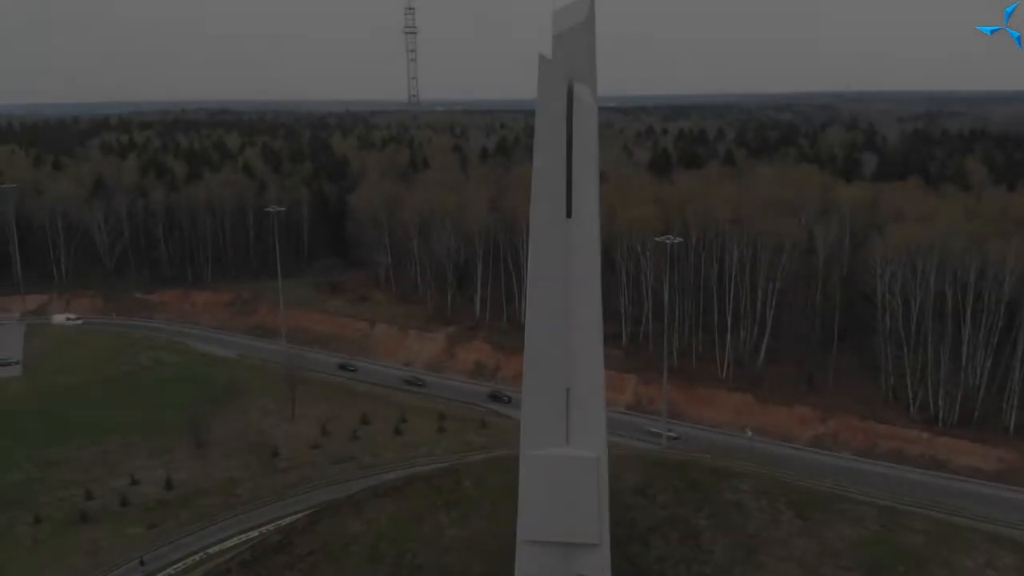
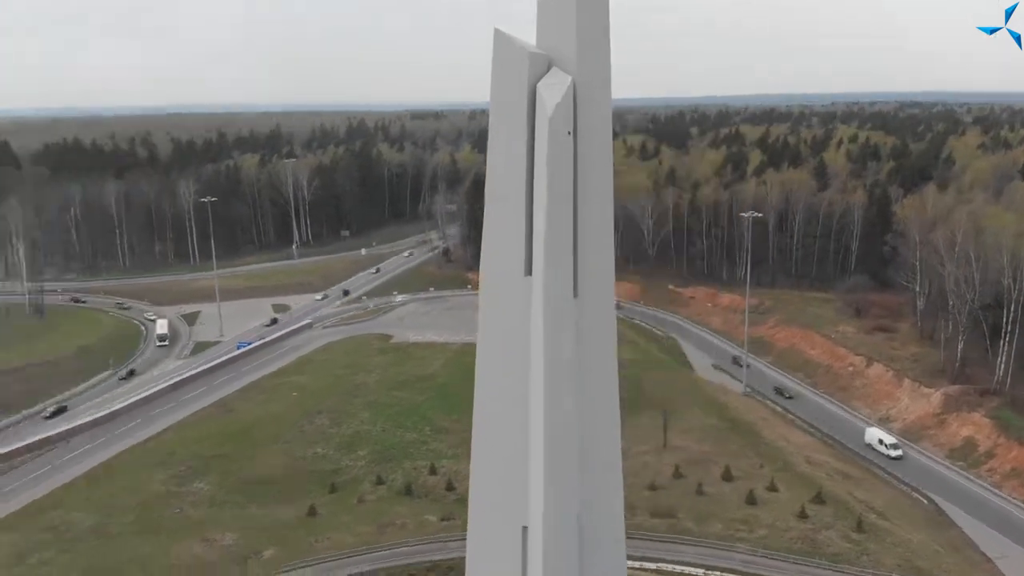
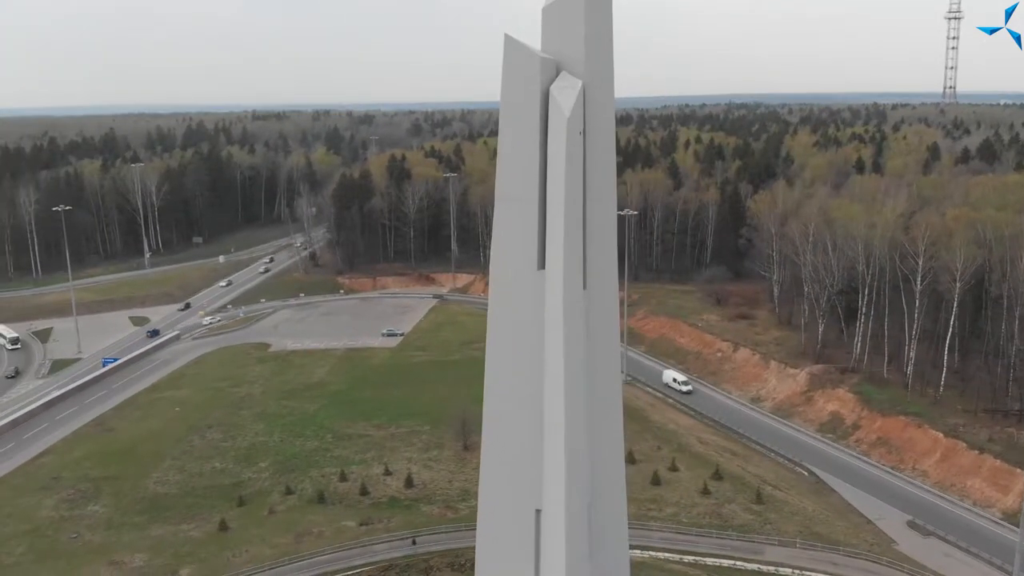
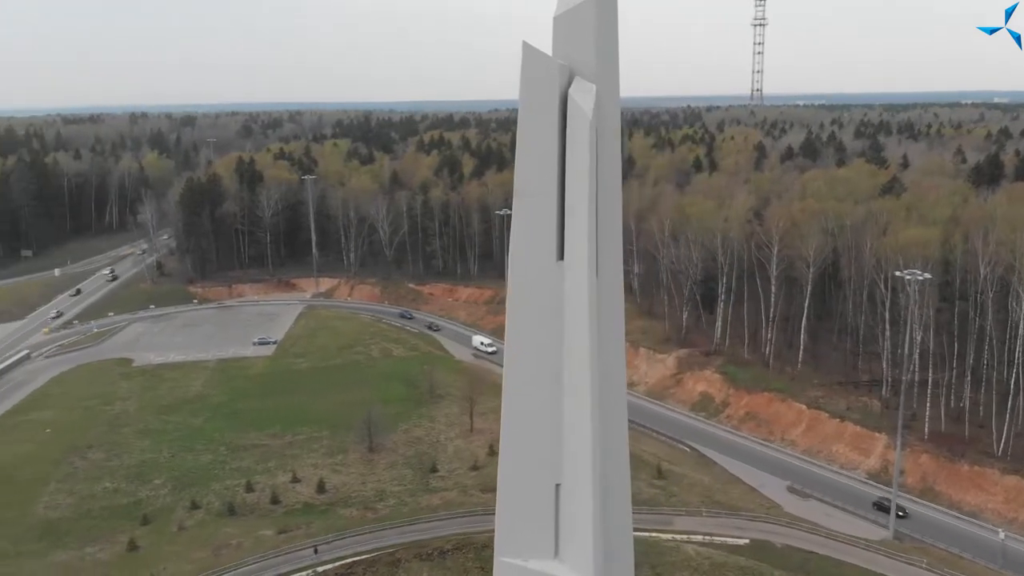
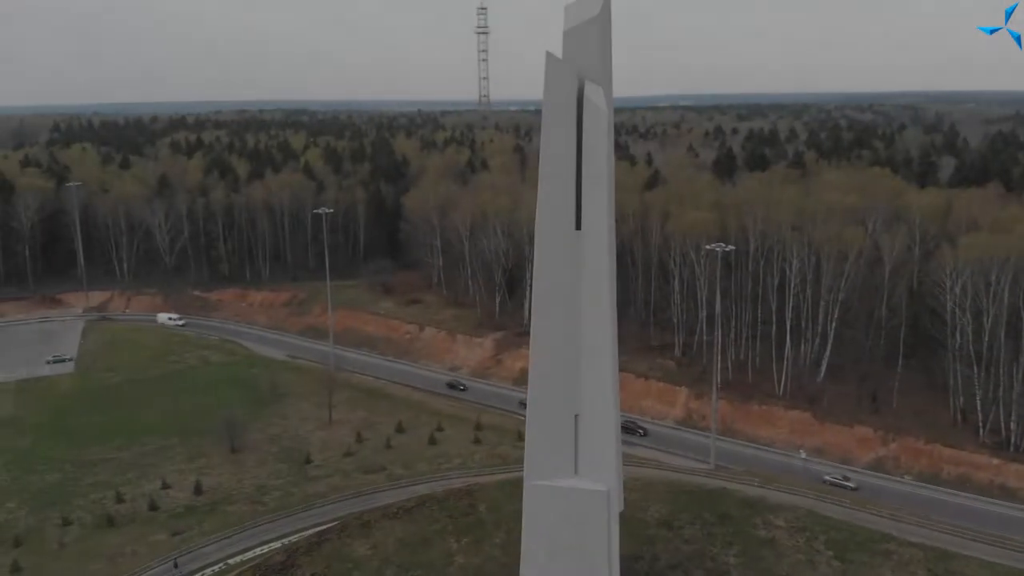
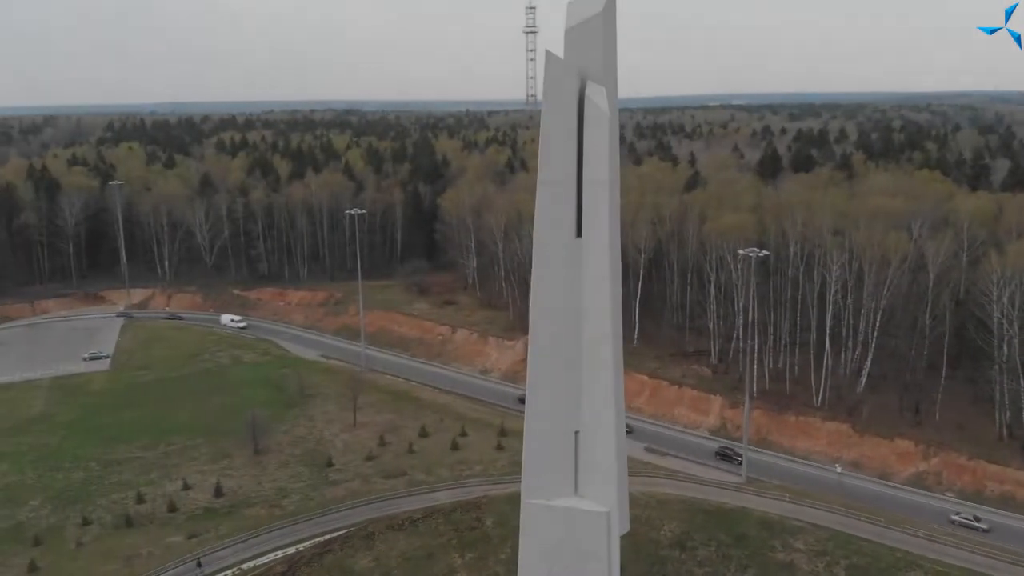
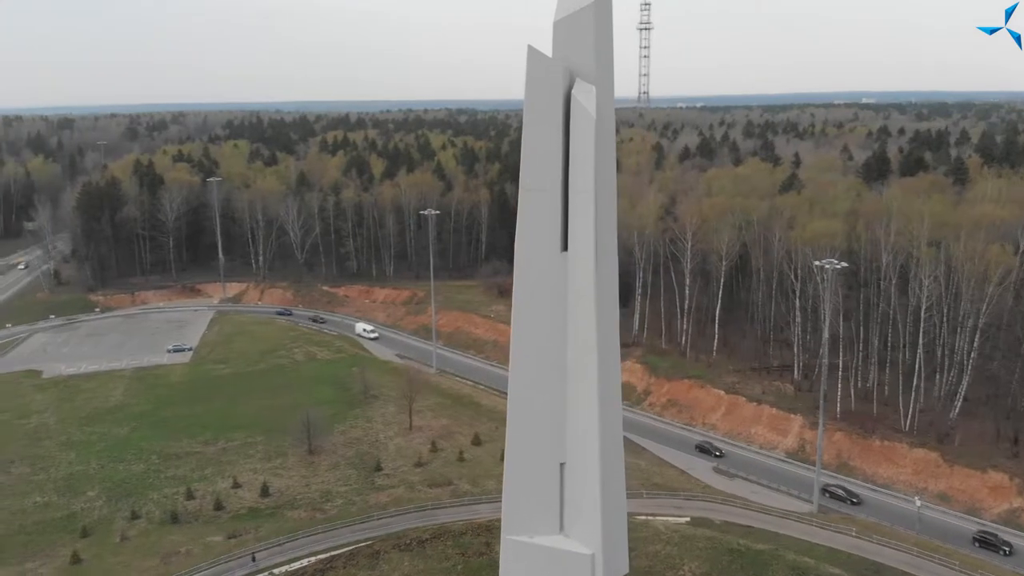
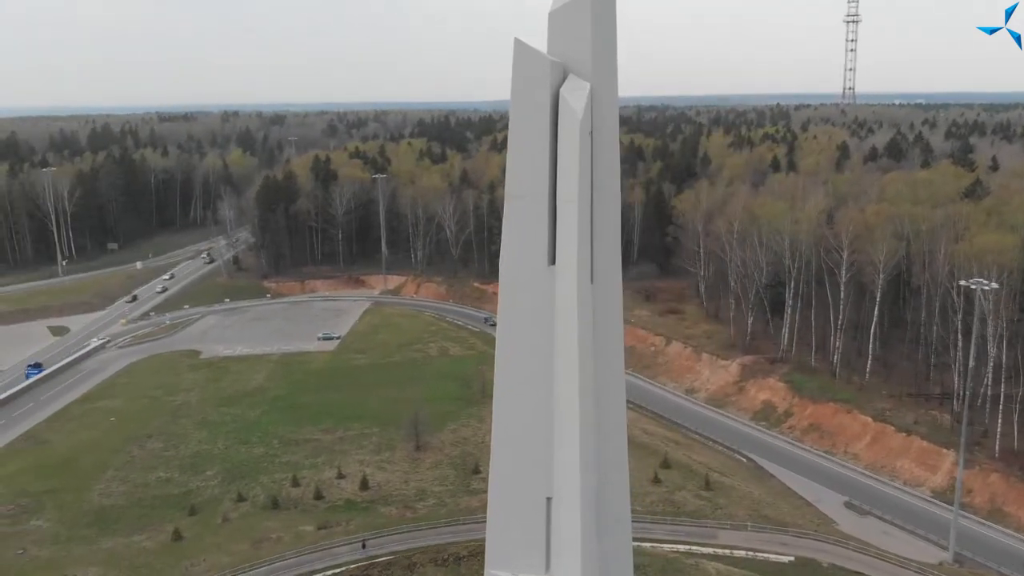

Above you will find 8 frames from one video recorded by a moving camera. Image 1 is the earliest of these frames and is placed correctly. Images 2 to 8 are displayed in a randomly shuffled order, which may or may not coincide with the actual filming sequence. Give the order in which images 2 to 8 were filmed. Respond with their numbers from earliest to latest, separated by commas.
5, 6, 7, 4, 8, 3, 2
